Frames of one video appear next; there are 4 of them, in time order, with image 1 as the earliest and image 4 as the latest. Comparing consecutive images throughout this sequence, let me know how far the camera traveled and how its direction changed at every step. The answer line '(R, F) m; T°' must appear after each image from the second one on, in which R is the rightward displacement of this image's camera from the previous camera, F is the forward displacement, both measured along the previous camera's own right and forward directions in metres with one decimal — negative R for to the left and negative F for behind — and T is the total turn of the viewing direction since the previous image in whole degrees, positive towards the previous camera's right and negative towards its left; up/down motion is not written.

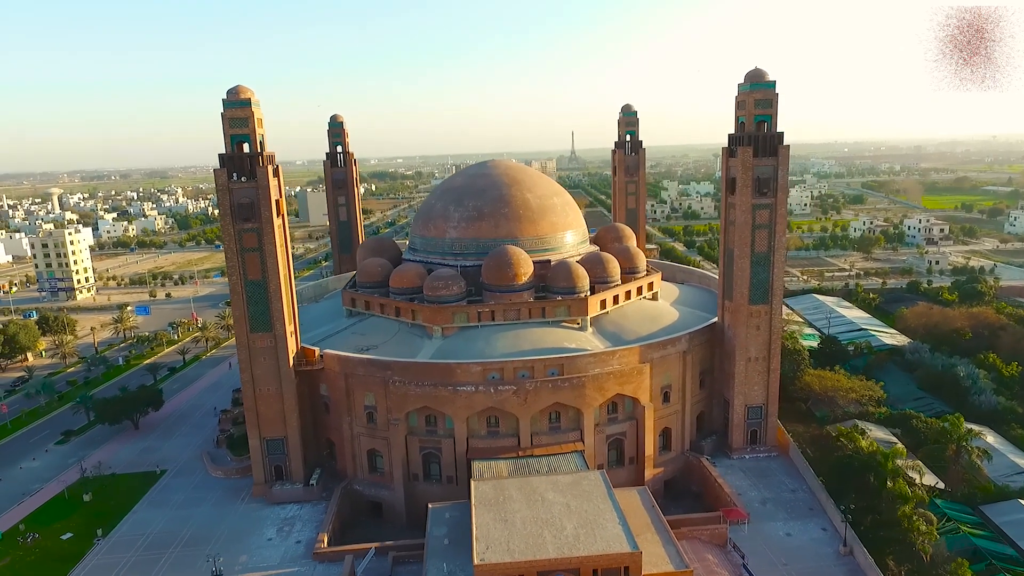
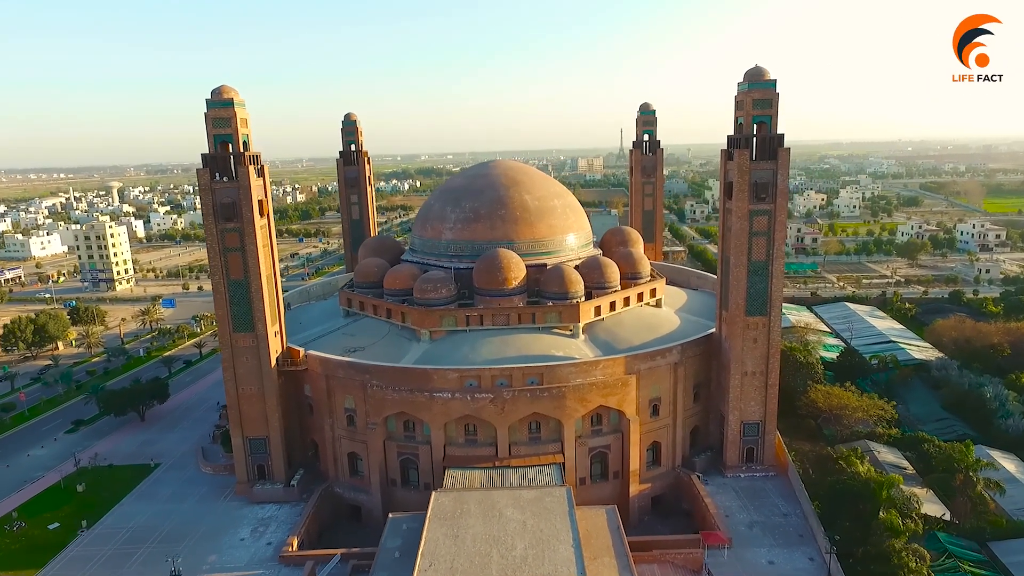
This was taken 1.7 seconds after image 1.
(+2.1, +0.7) m; -4°
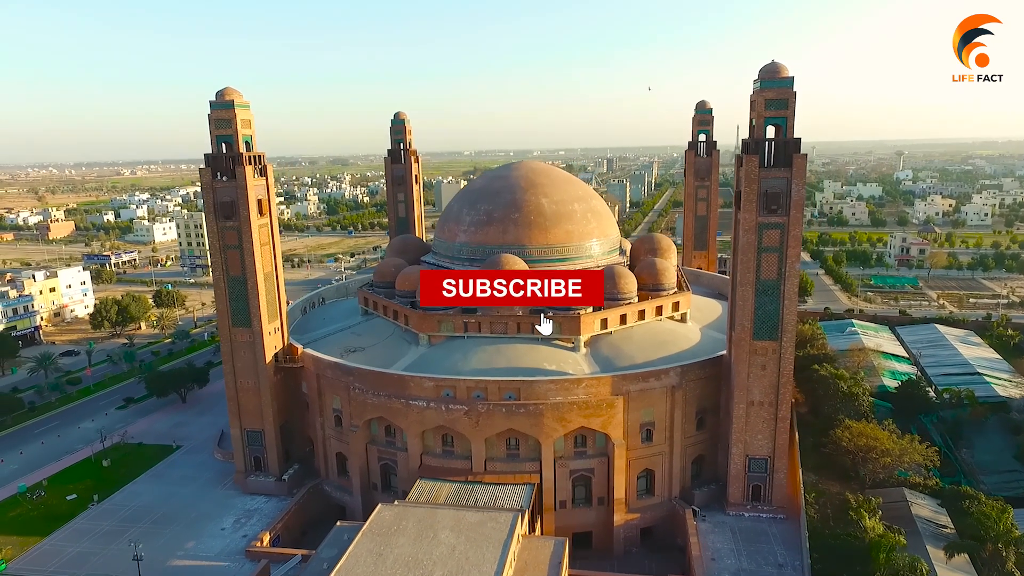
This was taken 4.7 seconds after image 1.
(+3.8, +1.2) m; -9°
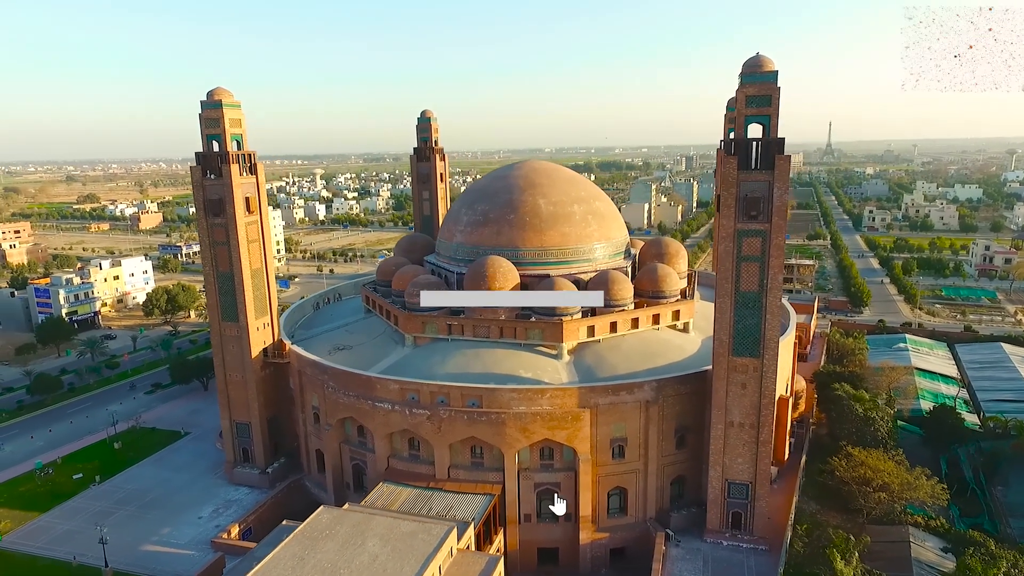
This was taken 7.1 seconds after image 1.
(+3.2, +0.8) m; -7°
